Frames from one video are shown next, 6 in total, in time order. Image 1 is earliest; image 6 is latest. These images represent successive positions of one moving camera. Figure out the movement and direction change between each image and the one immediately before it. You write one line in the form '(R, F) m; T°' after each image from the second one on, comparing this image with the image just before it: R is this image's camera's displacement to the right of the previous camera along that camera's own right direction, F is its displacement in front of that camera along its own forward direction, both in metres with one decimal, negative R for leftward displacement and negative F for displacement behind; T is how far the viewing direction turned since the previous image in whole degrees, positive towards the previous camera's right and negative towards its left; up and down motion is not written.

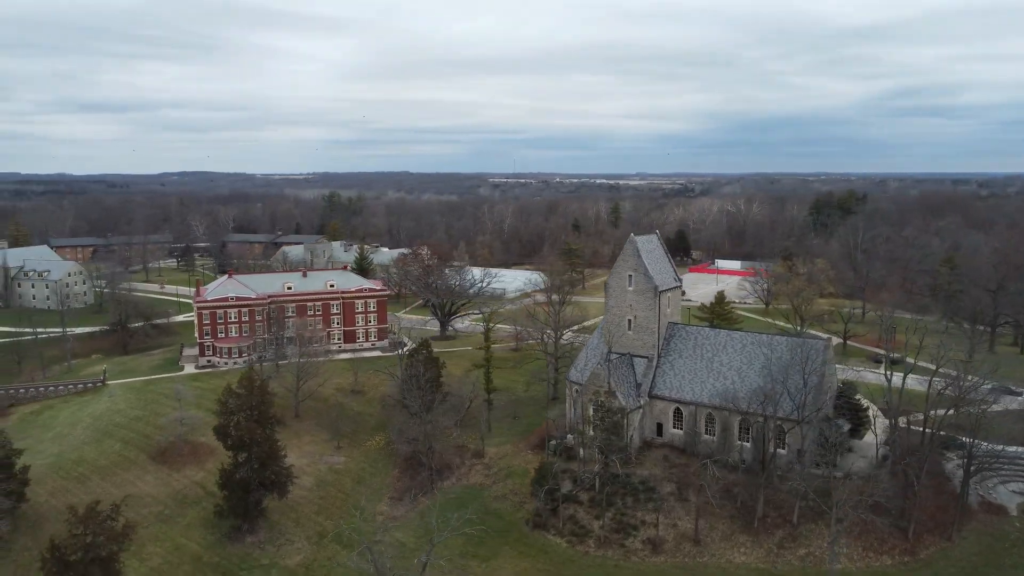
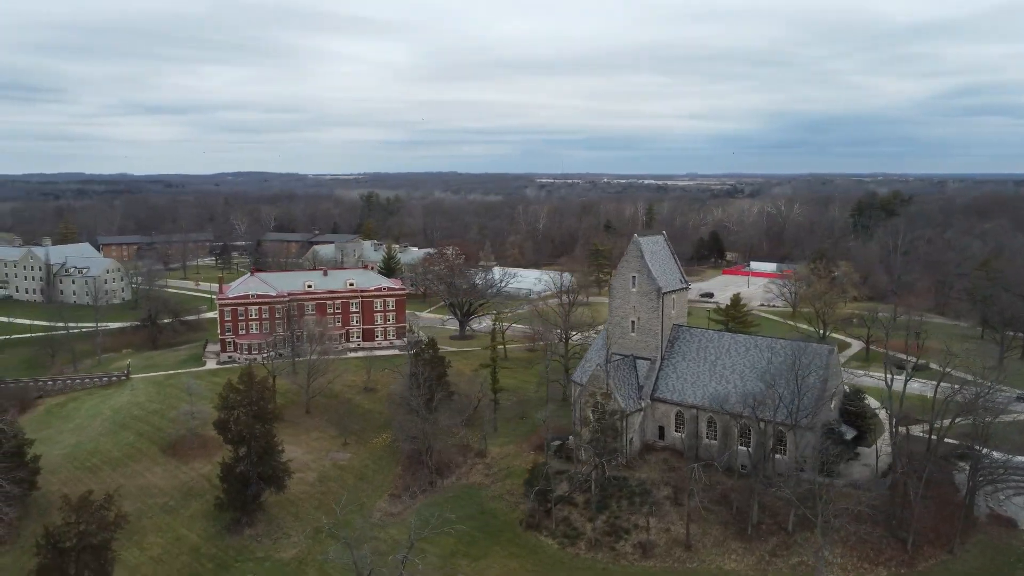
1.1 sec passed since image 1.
(+2.0, +0.1) m; -3°
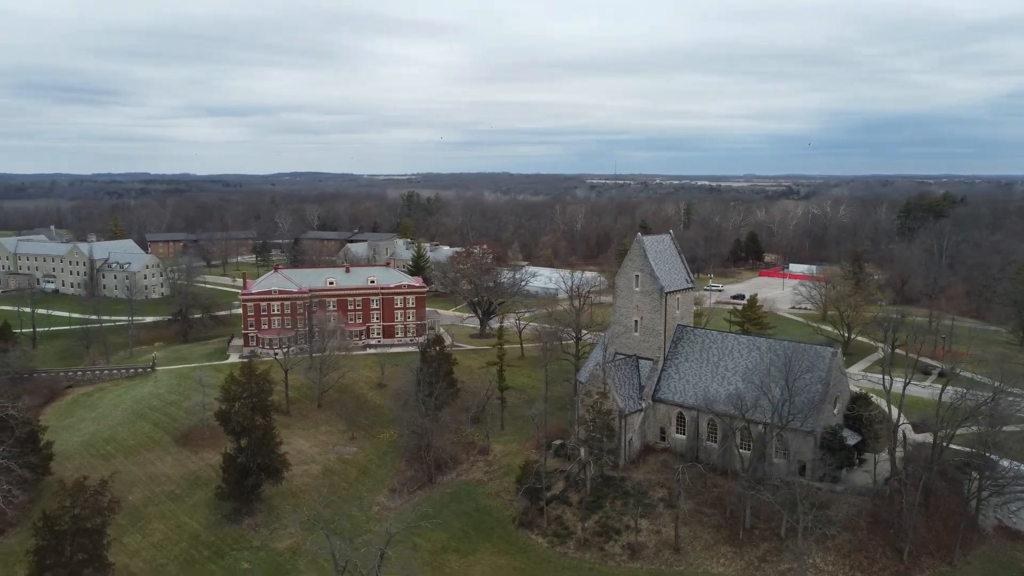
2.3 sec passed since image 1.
(+2.2, +0.1) m; -3°
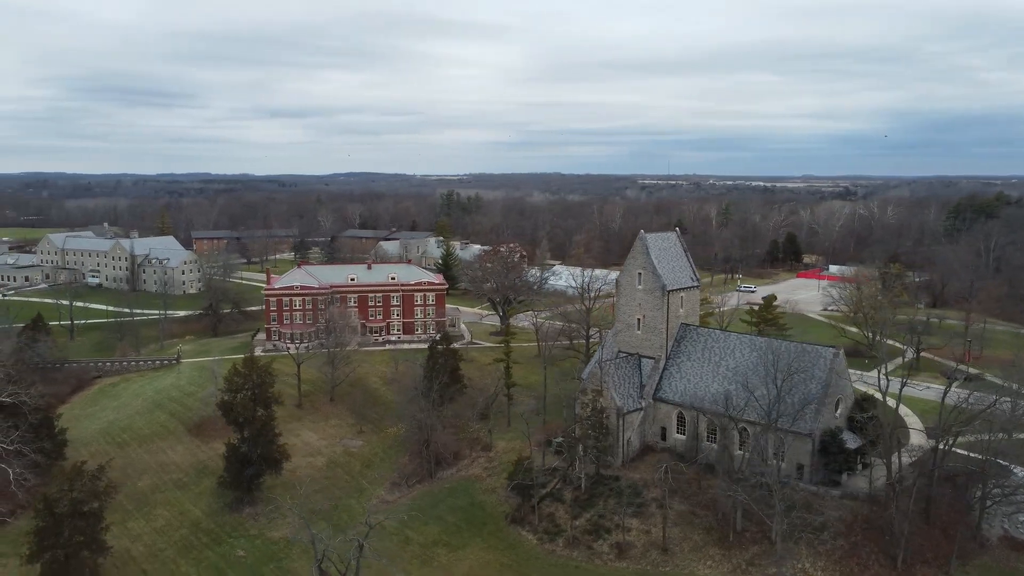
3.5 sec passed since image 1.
(+2.2, +0.1) m; -3°
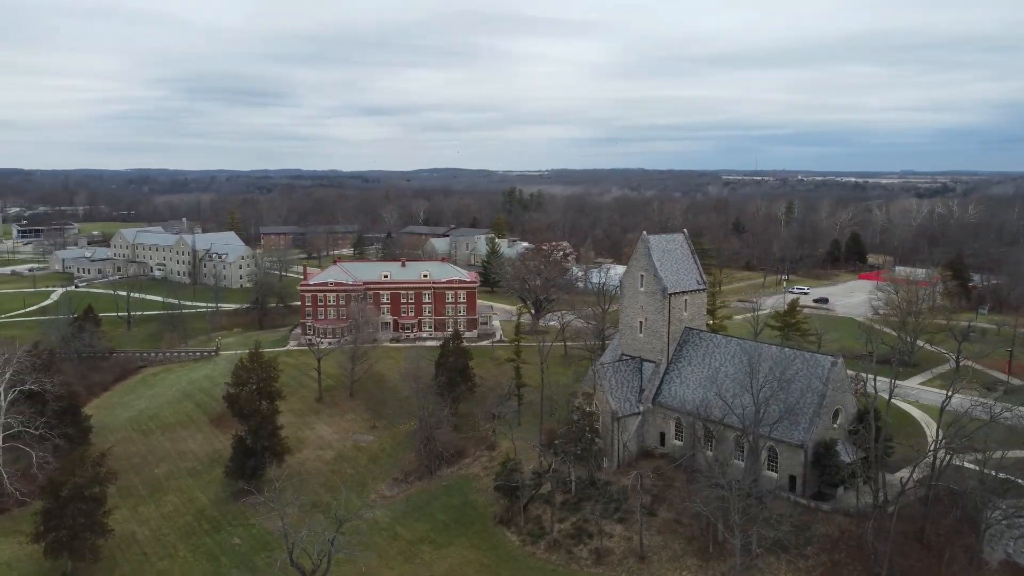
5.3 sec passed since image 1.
(+3.5, +0.1) m; -5°
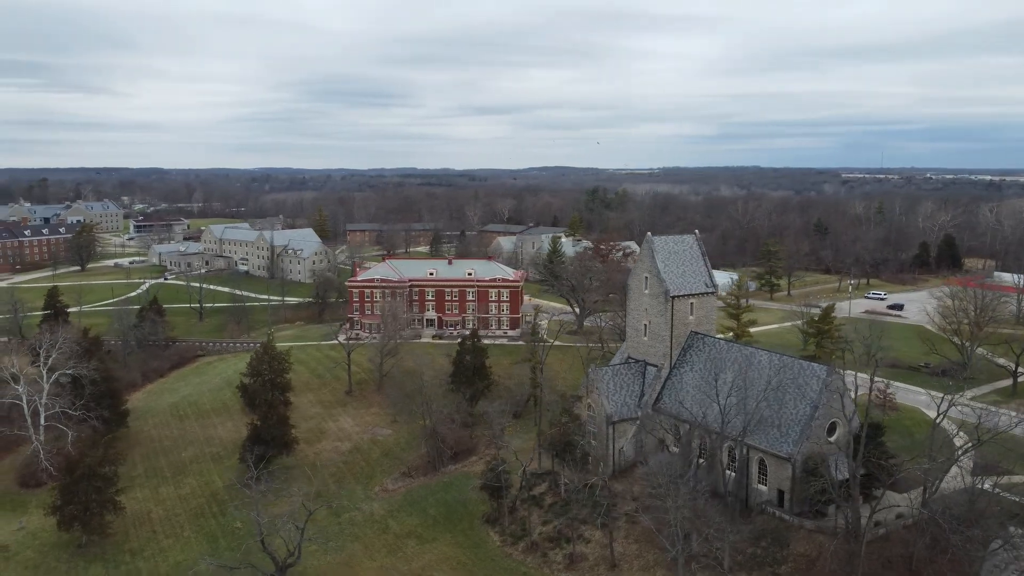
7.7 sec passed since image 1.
(+4.6, +0.2) m; -7°
